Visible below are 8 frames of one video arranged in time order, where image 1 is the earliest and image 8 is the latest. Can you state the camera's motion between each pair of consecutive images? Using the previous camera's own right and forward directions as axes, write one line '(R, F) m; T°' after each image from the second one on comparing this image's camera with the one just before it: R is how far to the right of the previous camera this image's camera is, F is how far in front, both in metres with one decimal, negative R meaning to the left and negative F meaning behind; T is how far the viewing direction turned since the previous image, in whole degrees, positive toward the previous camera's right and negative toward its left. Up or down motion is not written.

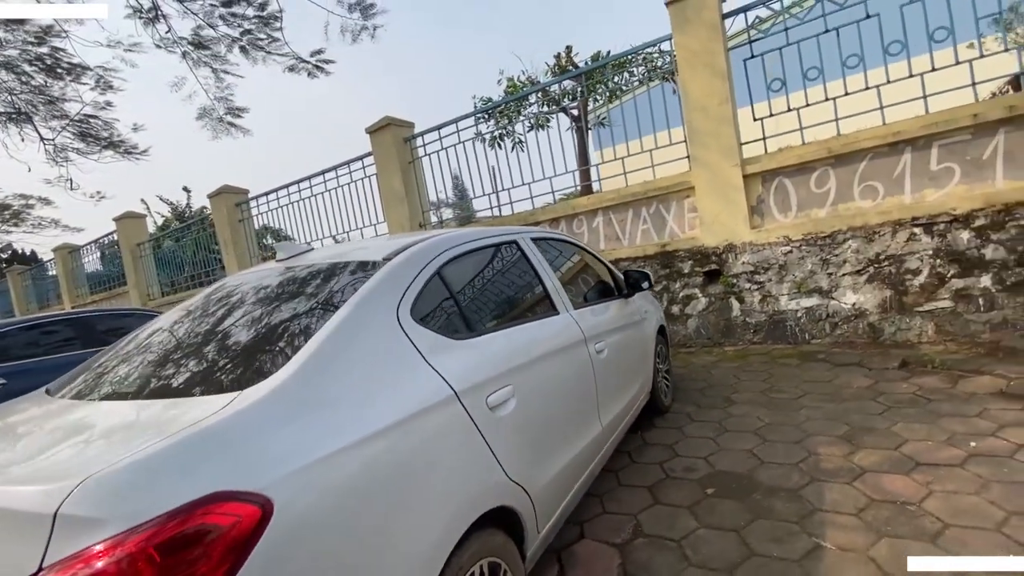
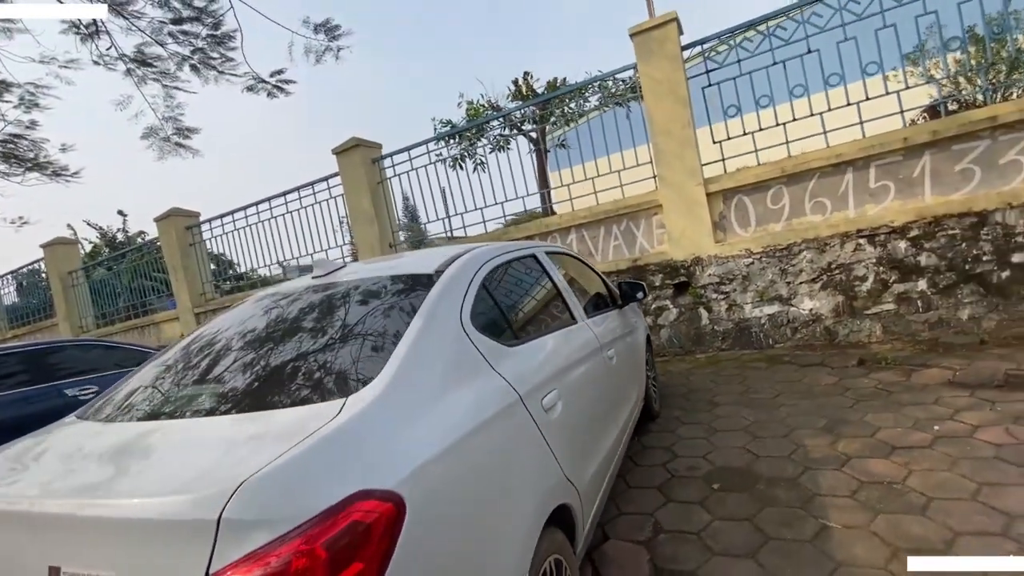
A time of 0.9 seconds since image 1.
(-0.4, -0.1) m; +7°
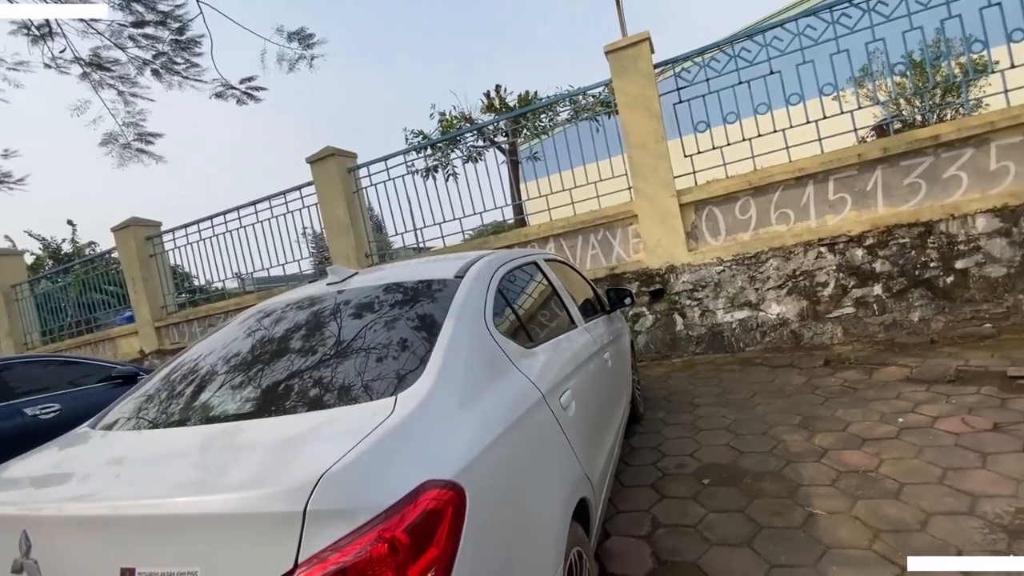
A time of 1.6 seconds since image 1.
(-0.3, -0.1) m; +5°
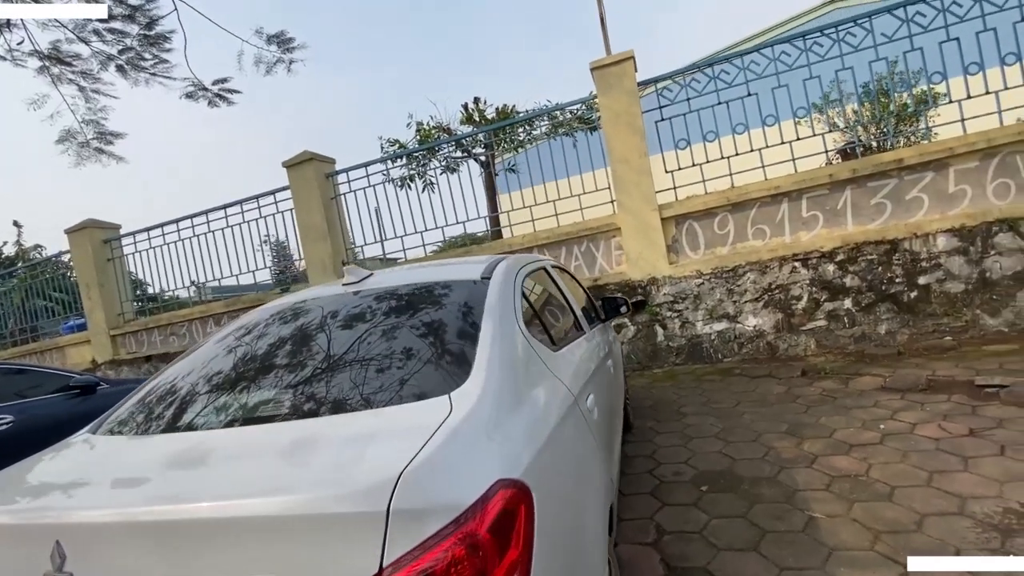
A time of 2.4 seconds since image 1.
(-0.3, 0.0) m; +5°
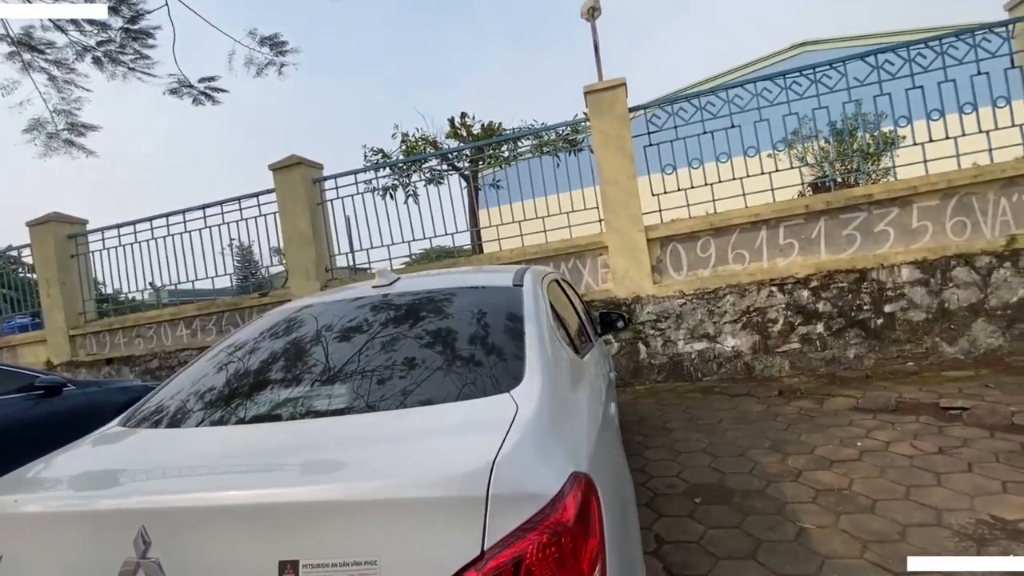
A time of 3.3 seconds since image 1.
(-0.3, -0.1) m; +4°
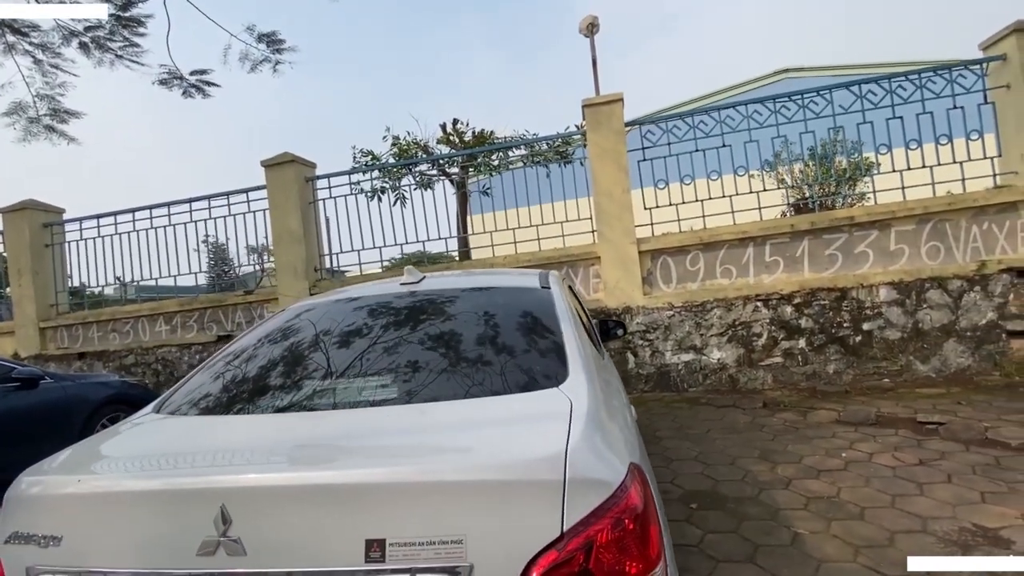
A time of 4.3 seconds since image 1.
(-0.2, 0.0) m; +3°
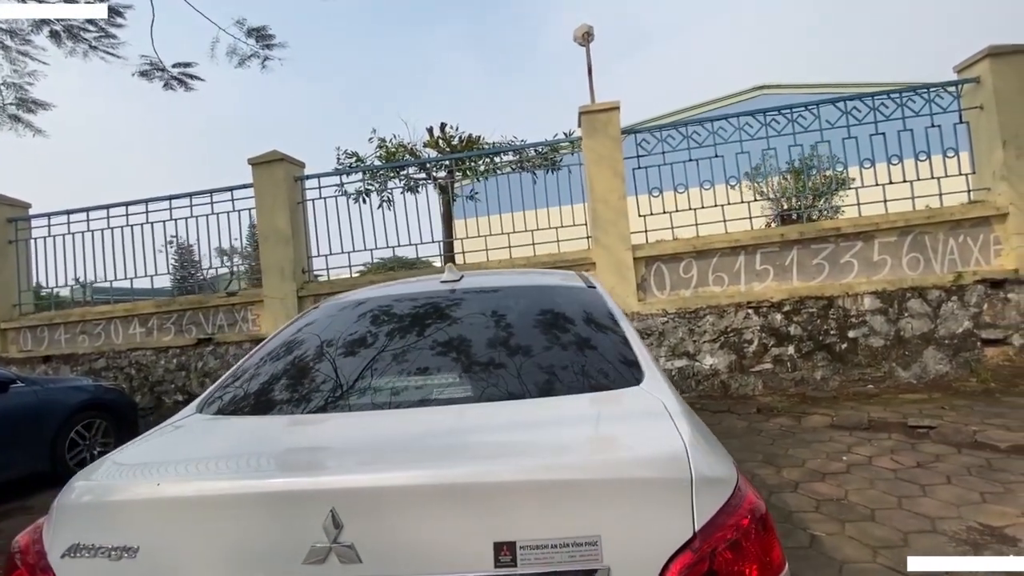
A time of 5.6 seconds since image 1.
(-0.3, +0.1) m; +4°
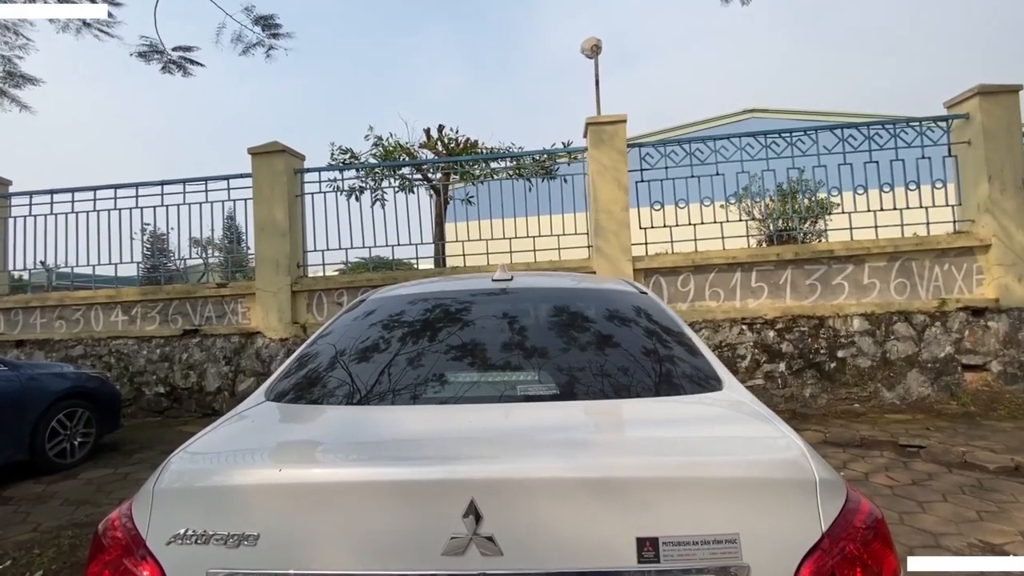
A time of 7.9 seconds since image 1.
(-0.3, 0.0) m; +3°
